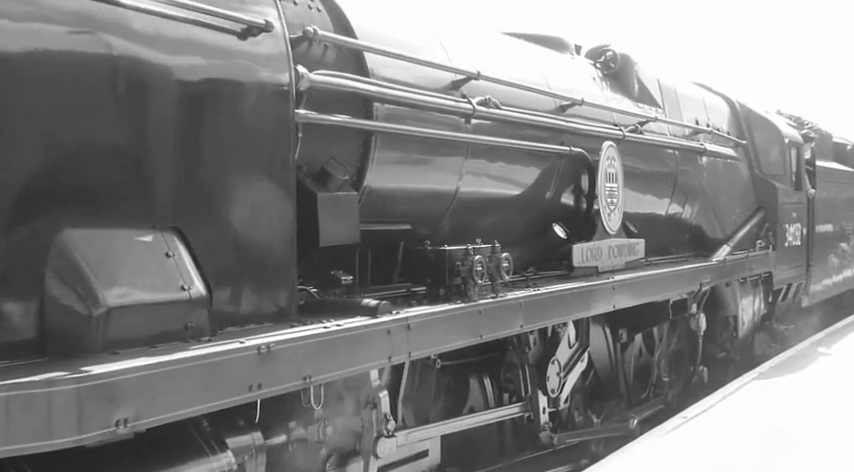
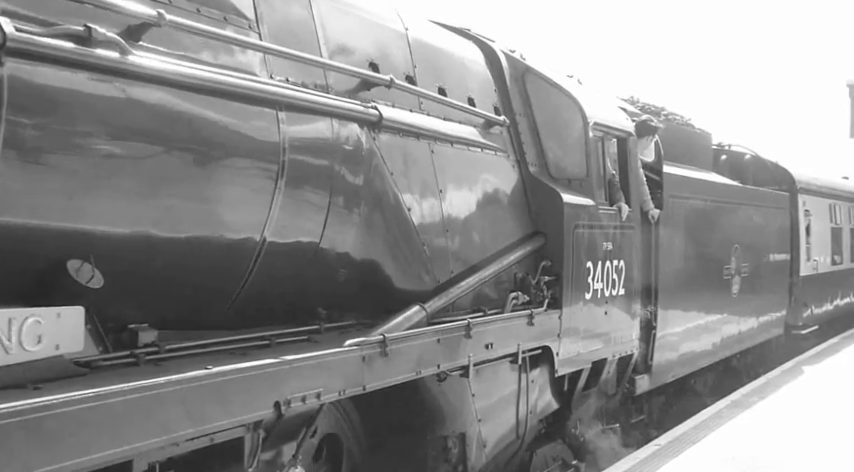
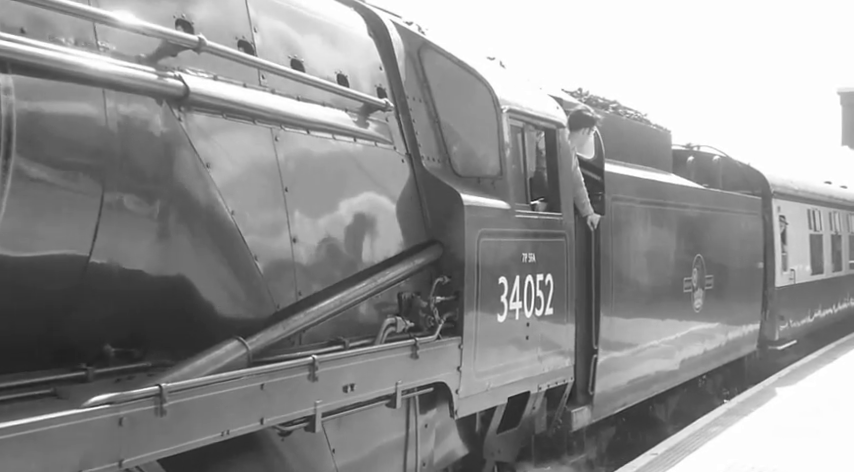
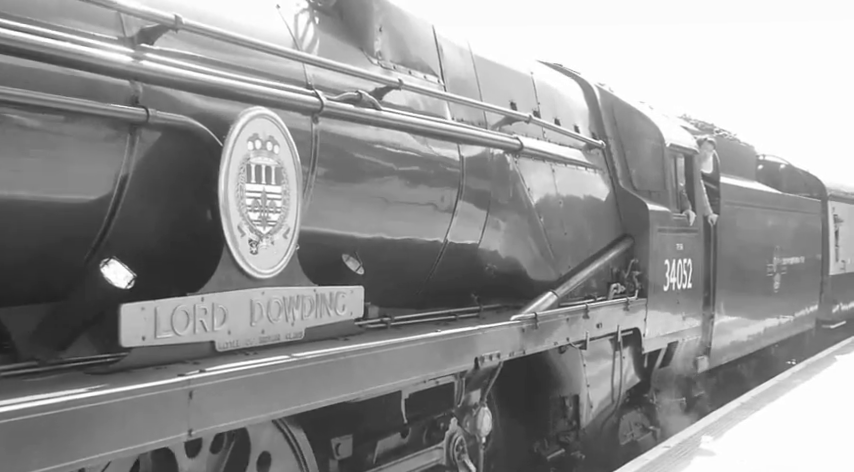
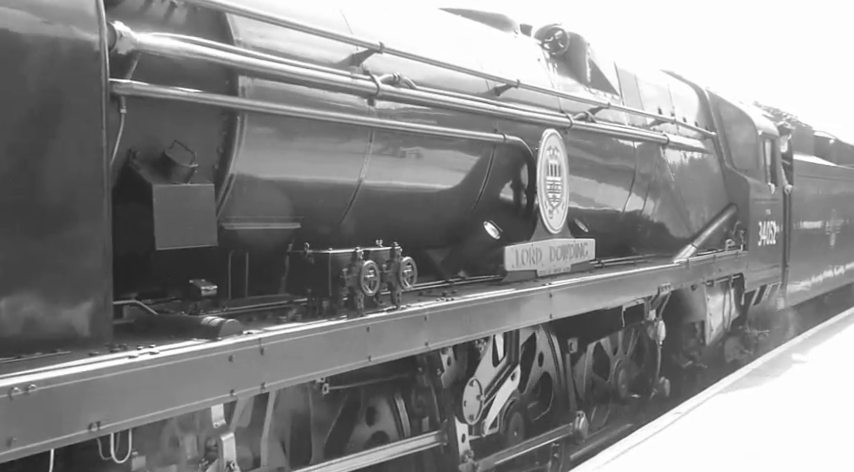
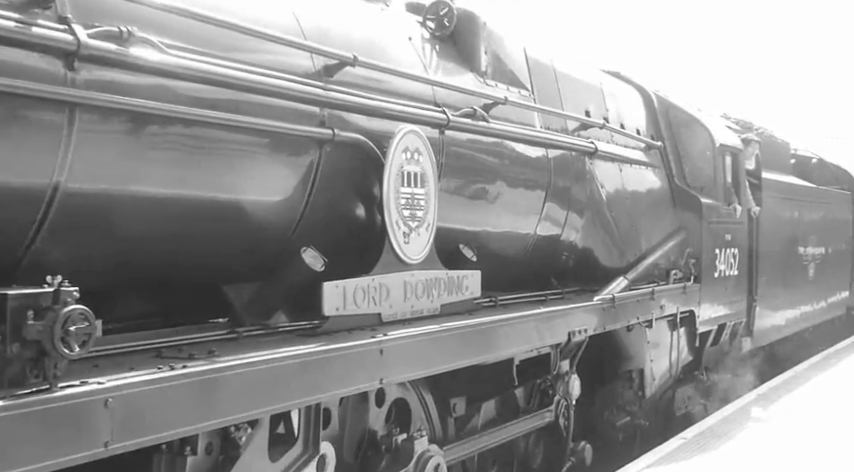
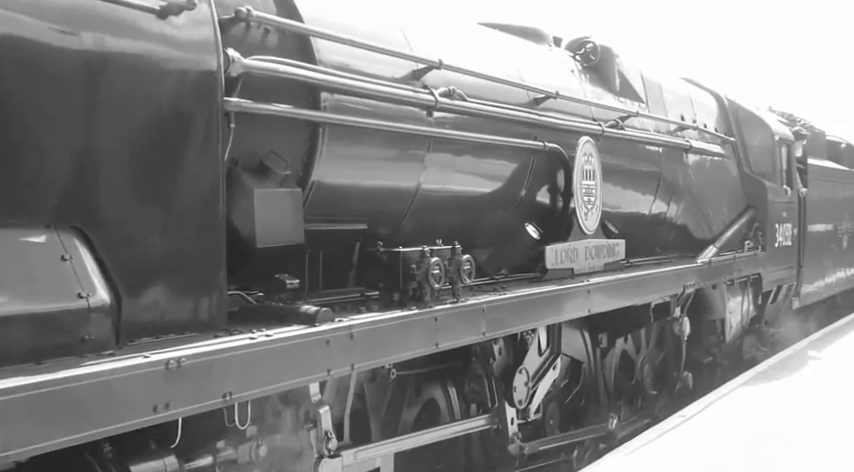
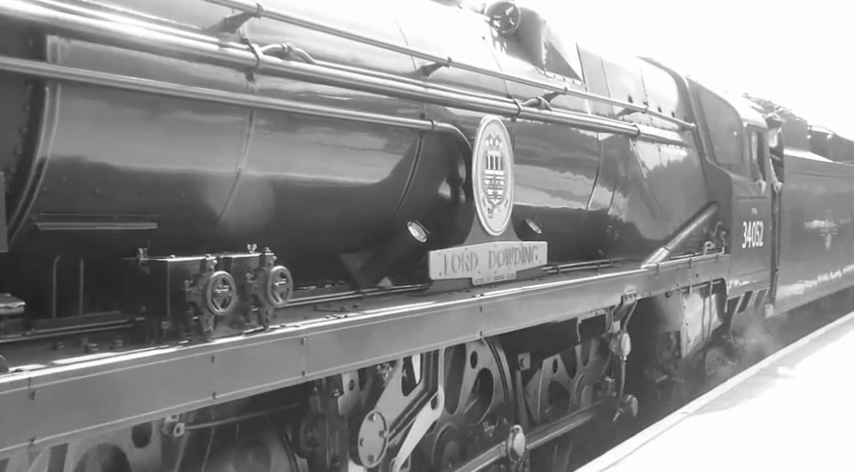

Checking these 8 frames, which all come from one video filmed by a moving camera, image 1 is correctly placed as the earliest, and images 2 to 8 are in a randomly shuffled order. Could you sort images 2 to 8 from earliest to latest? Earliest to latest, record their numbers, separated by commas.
7, 5, 8, 6, 4, 2, 3
